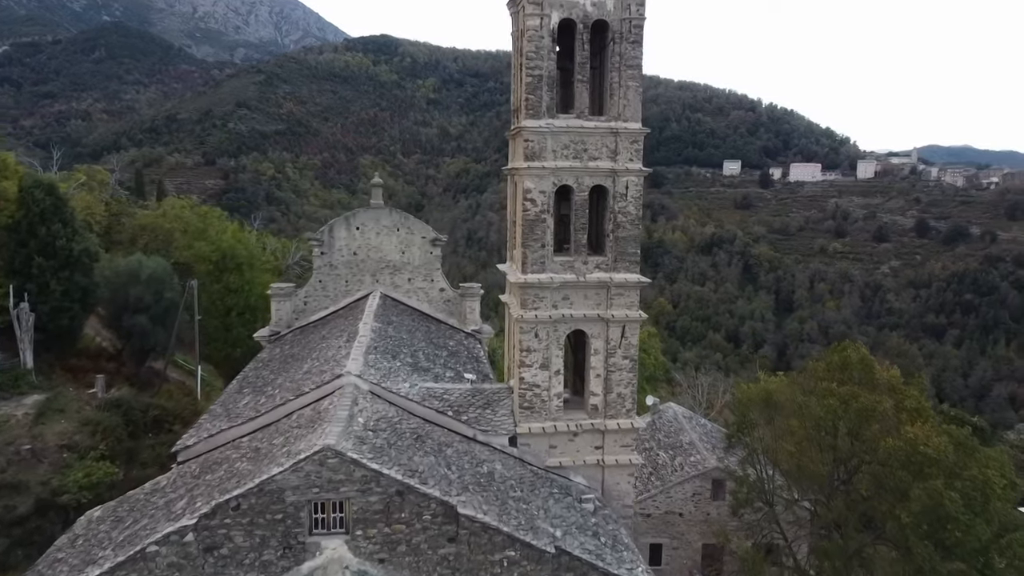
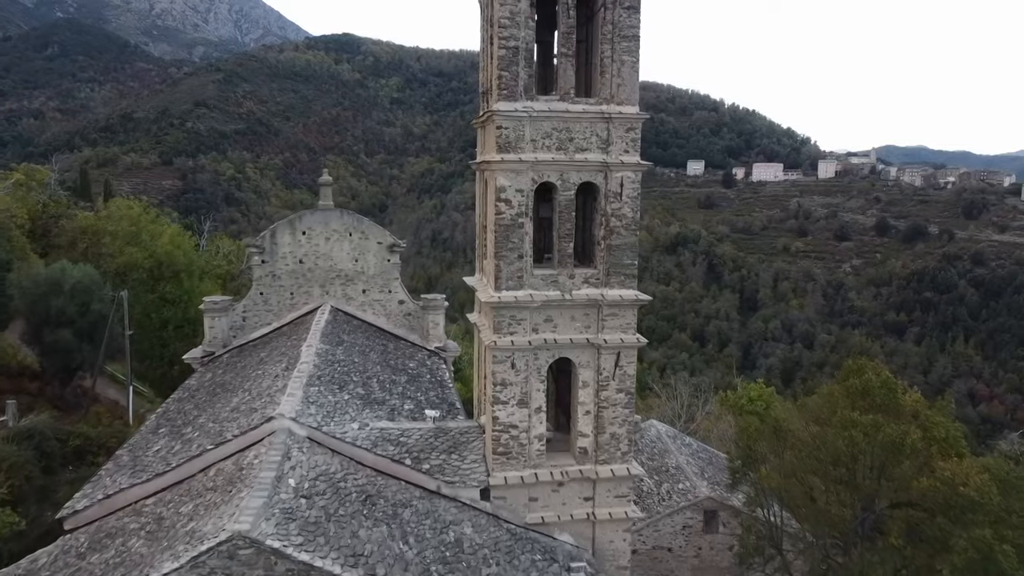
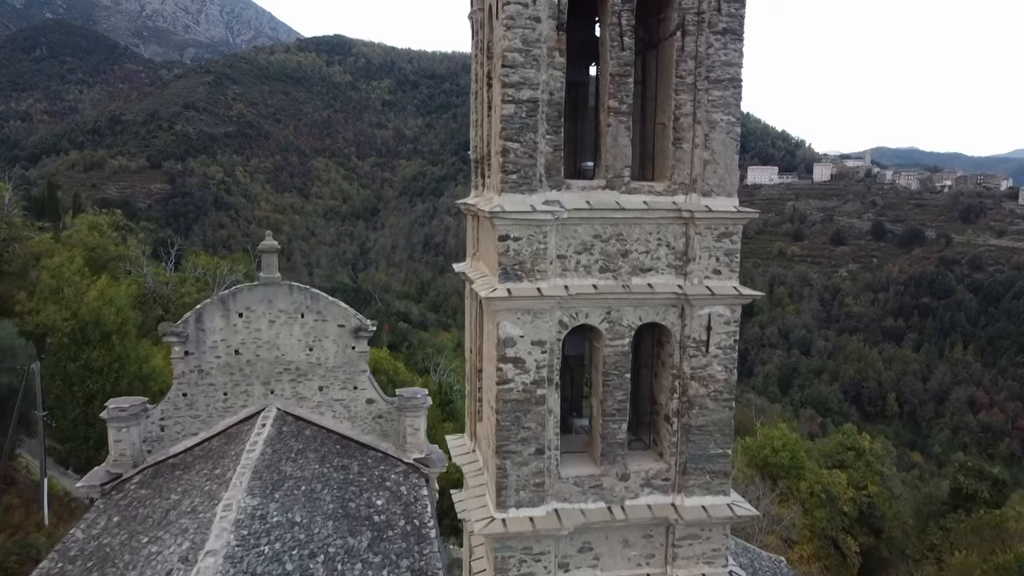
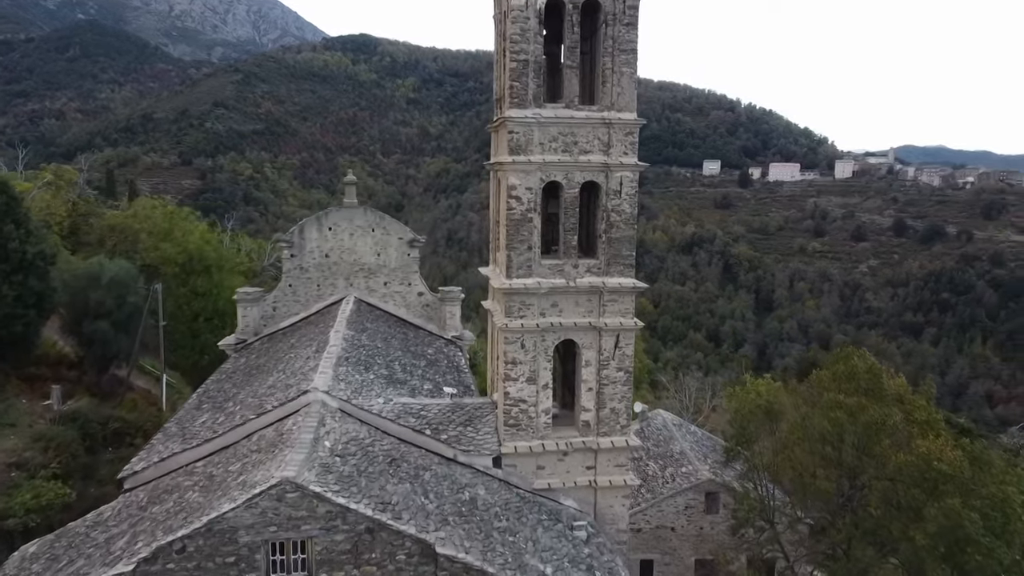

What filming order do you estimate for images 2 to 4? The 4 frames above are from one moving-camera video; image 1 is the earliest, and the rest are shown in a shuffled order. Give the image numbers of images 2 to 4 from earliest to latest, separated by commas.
4, 2, 3
